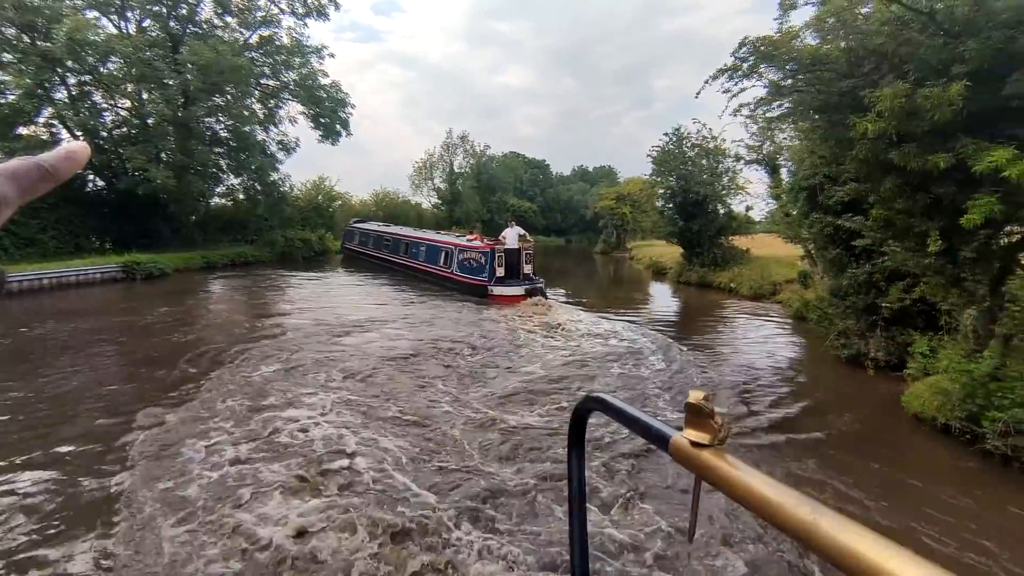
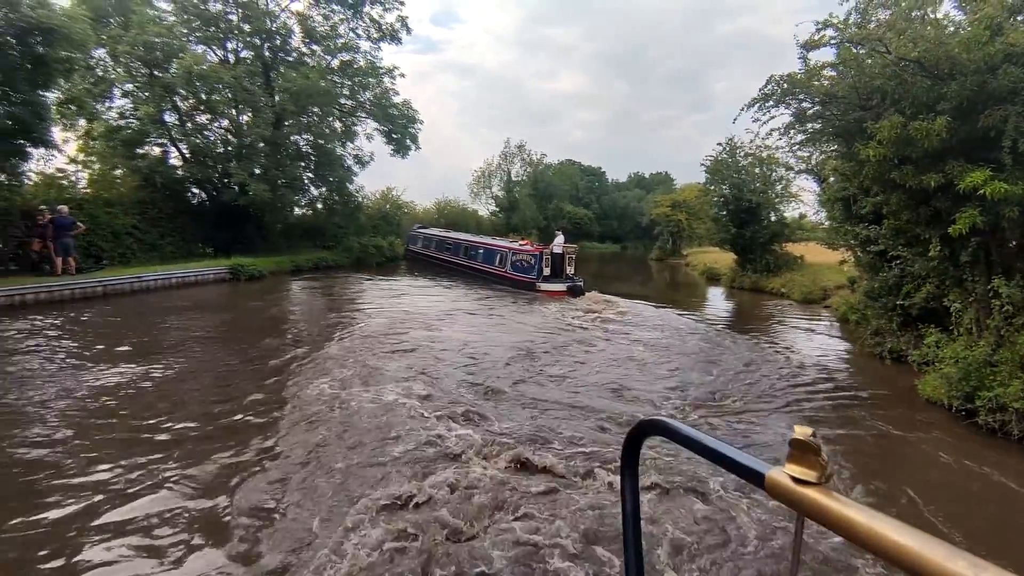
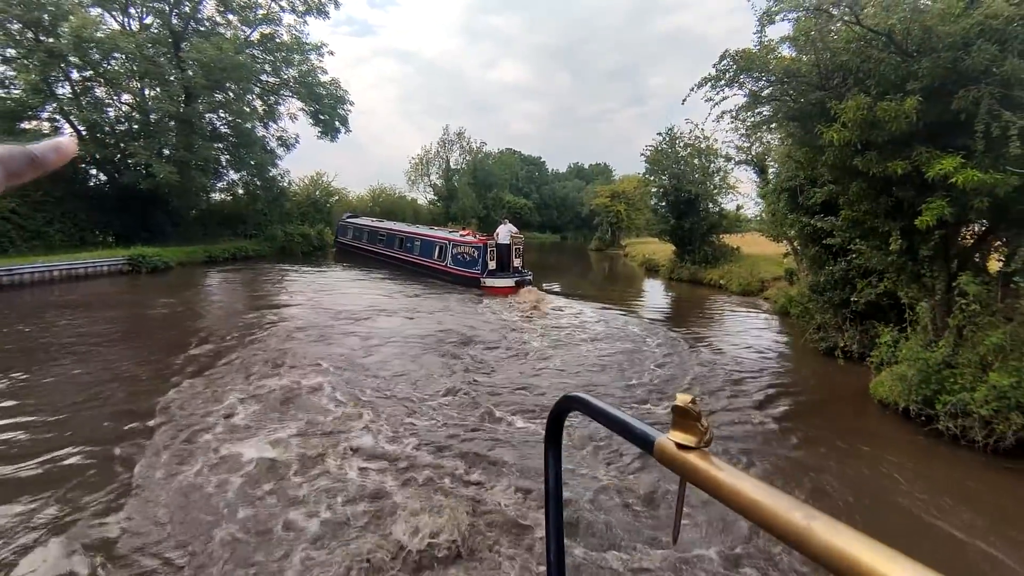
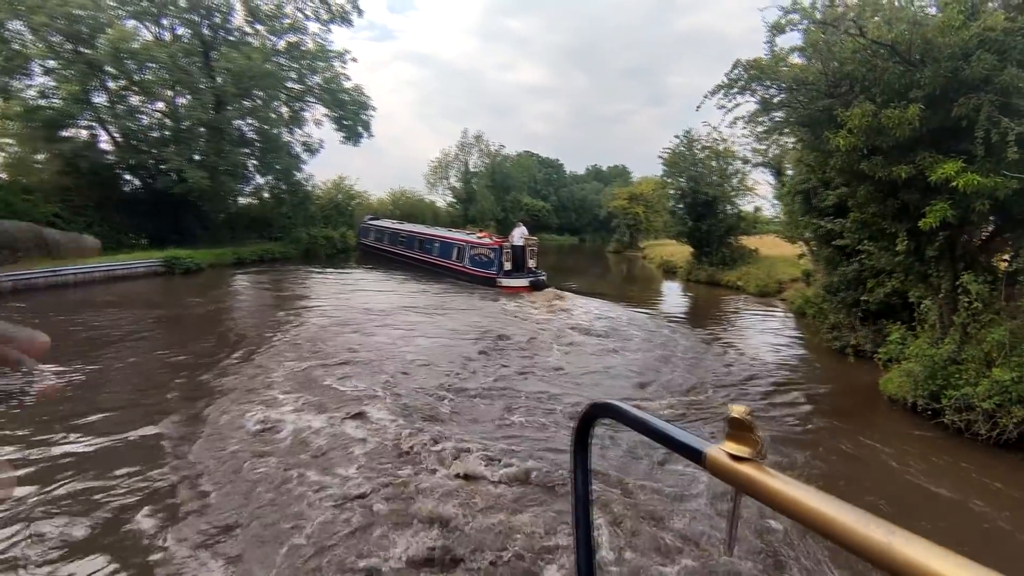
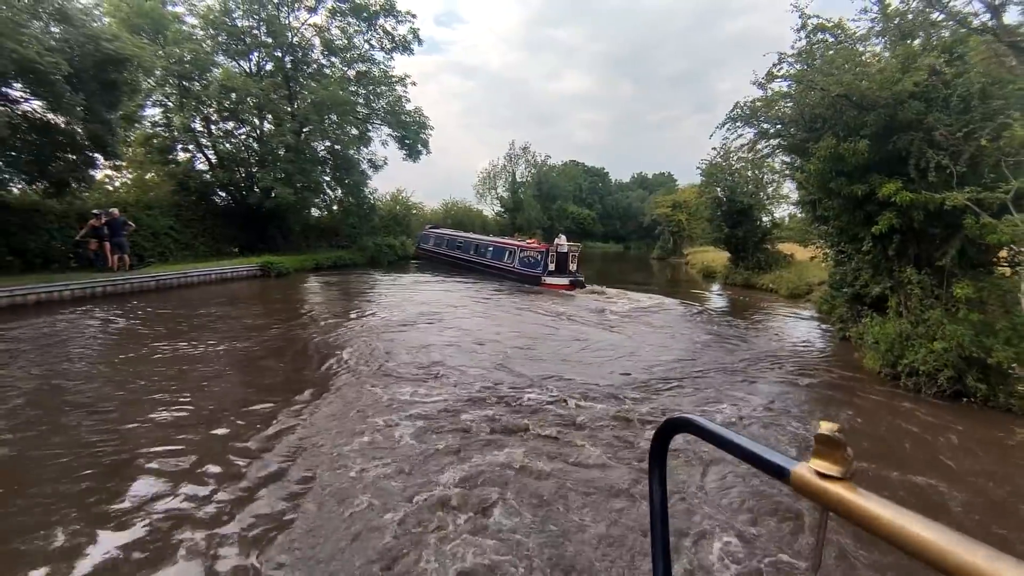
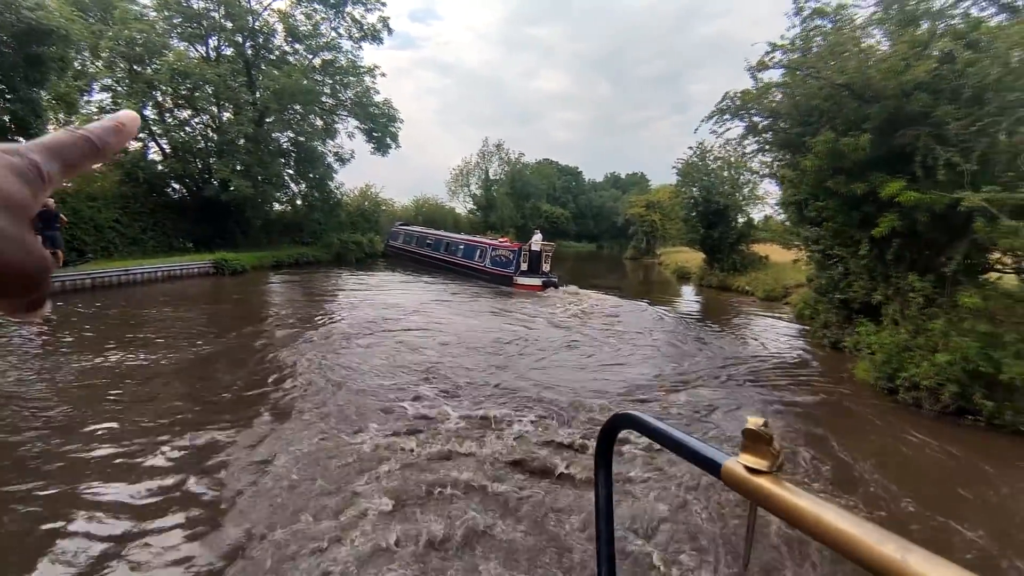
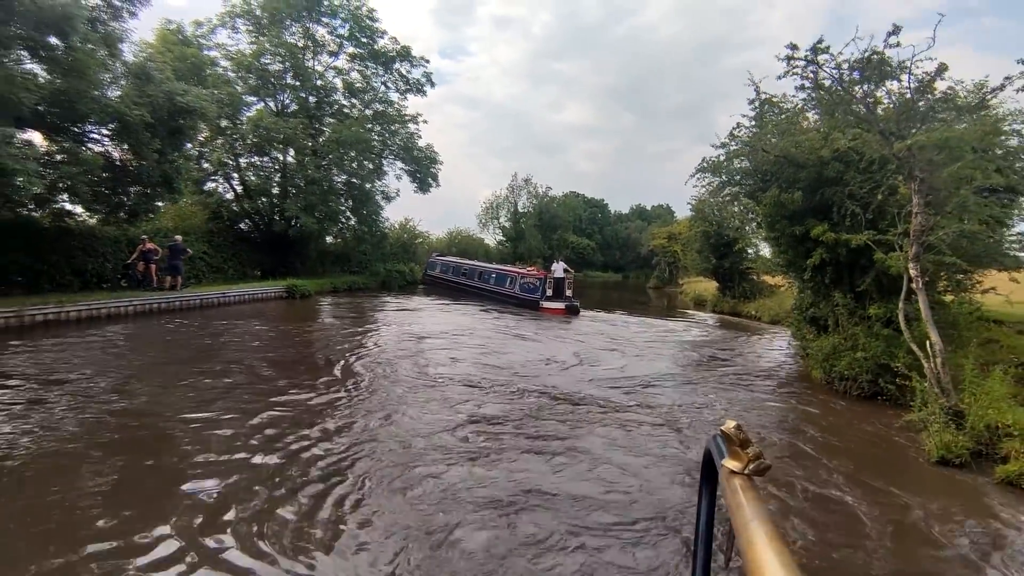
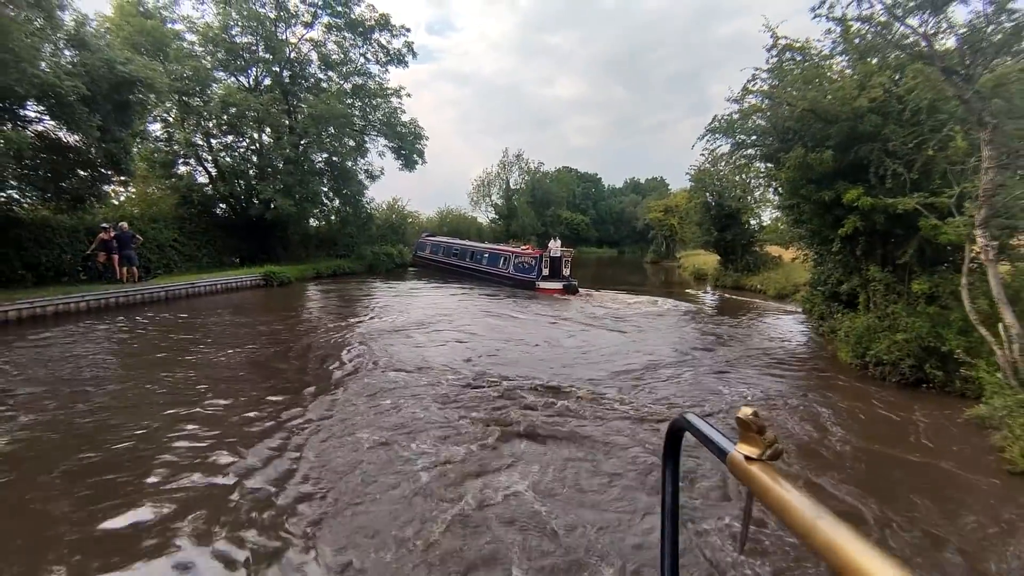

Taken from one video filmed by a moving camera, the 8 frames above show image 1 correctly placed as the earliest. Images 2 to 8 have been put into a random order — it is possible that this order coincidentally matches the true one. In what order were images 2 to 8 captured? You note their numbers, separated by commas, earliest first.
3, 4, 2, 6, 5, 8, 7
